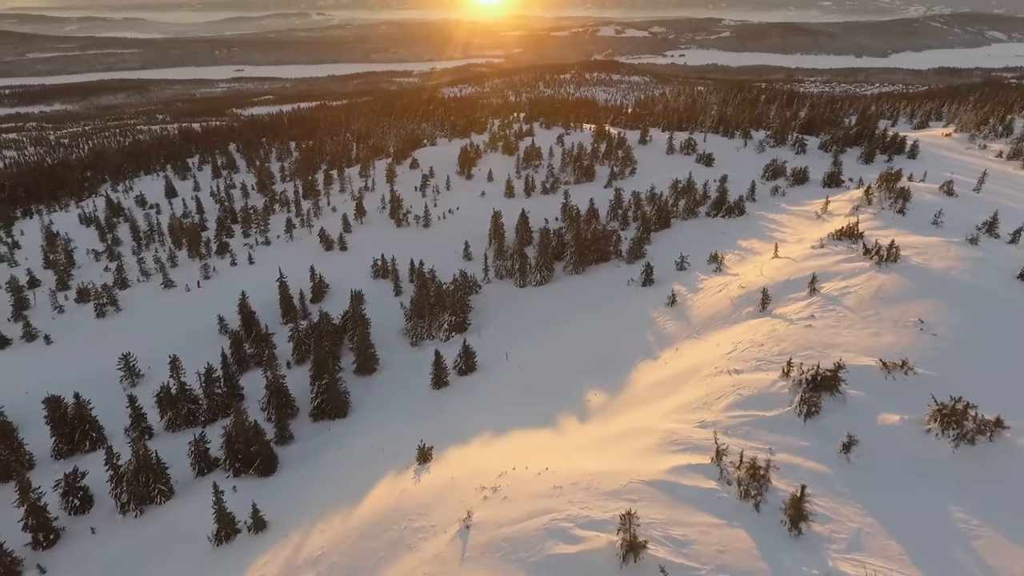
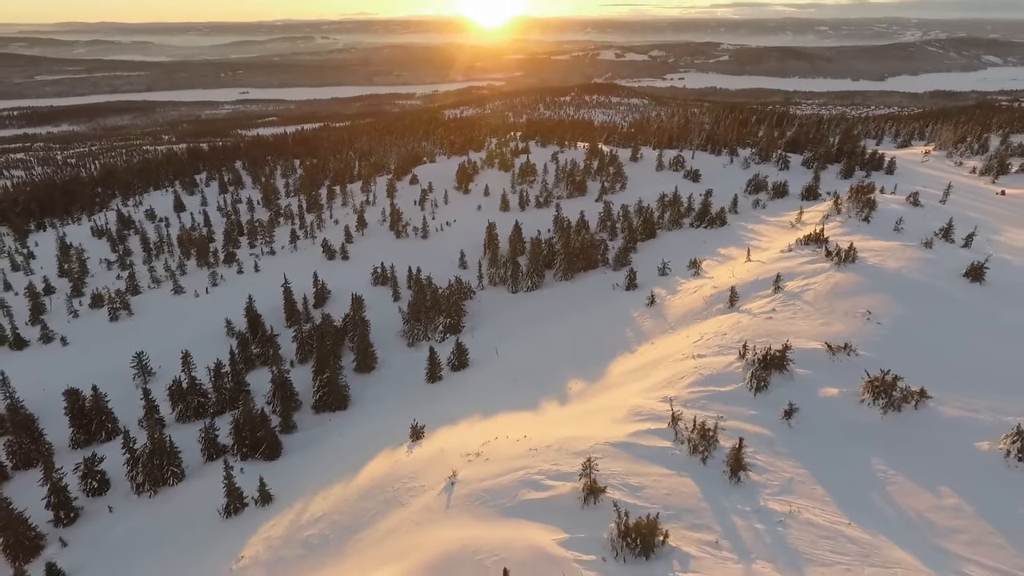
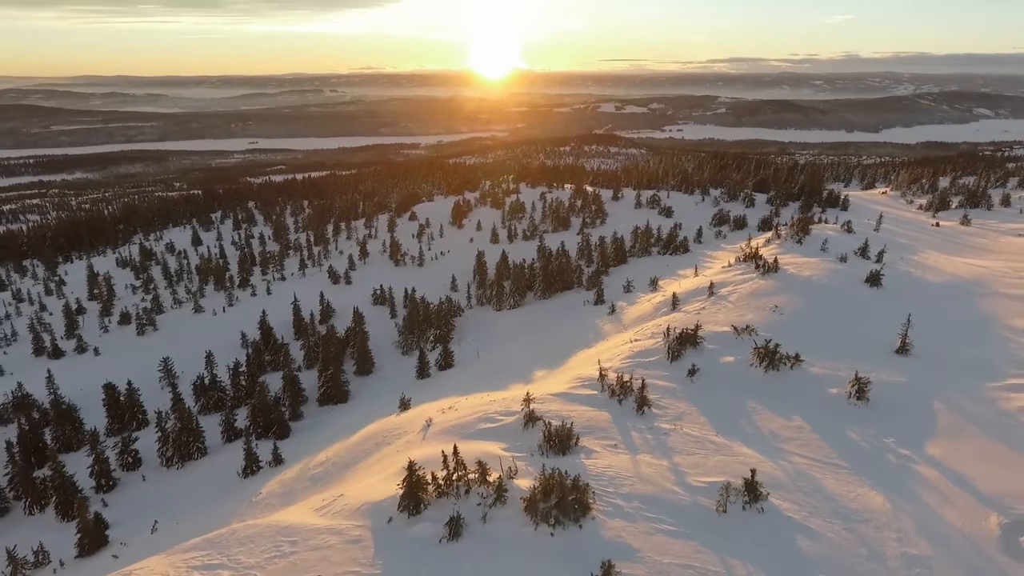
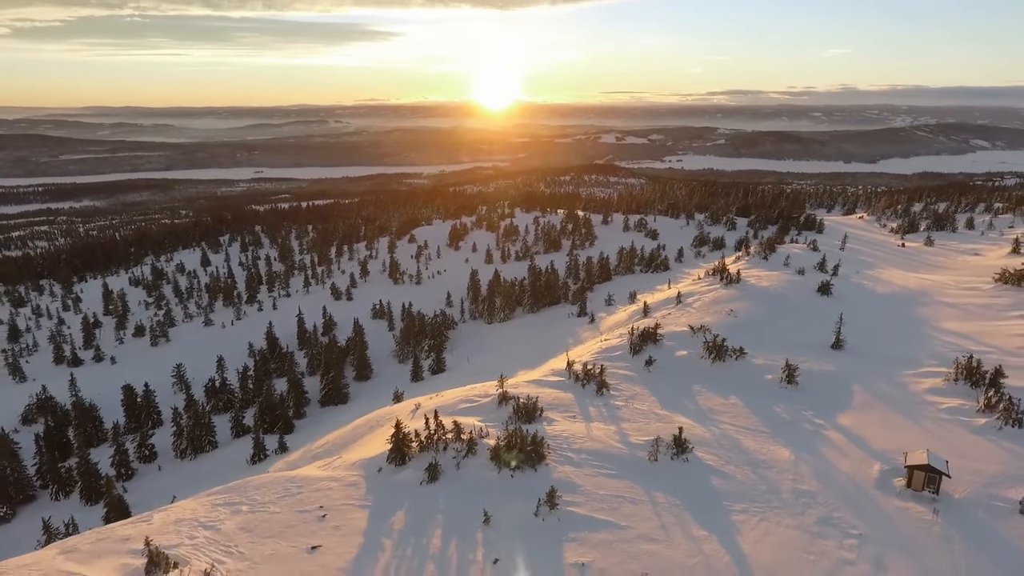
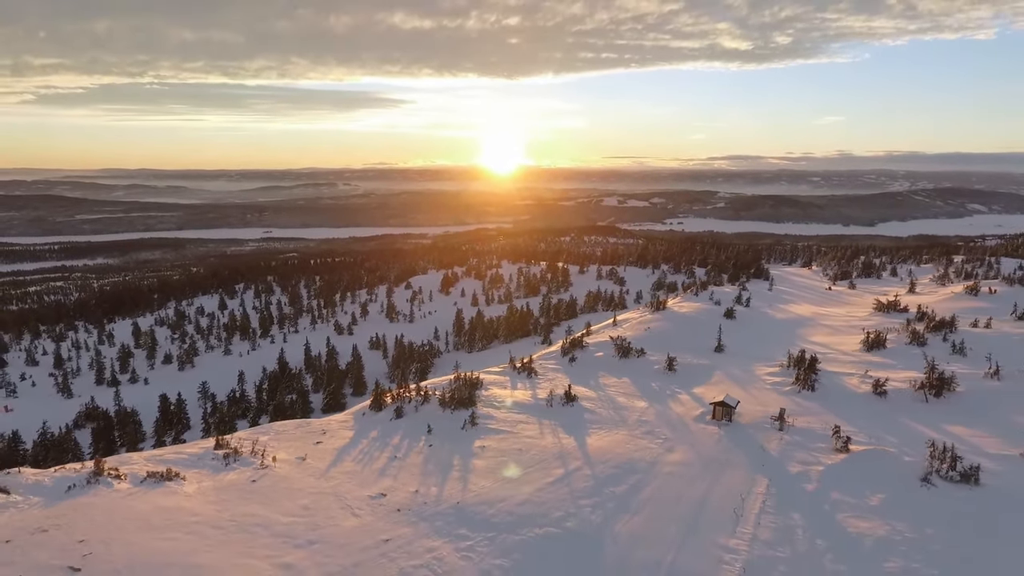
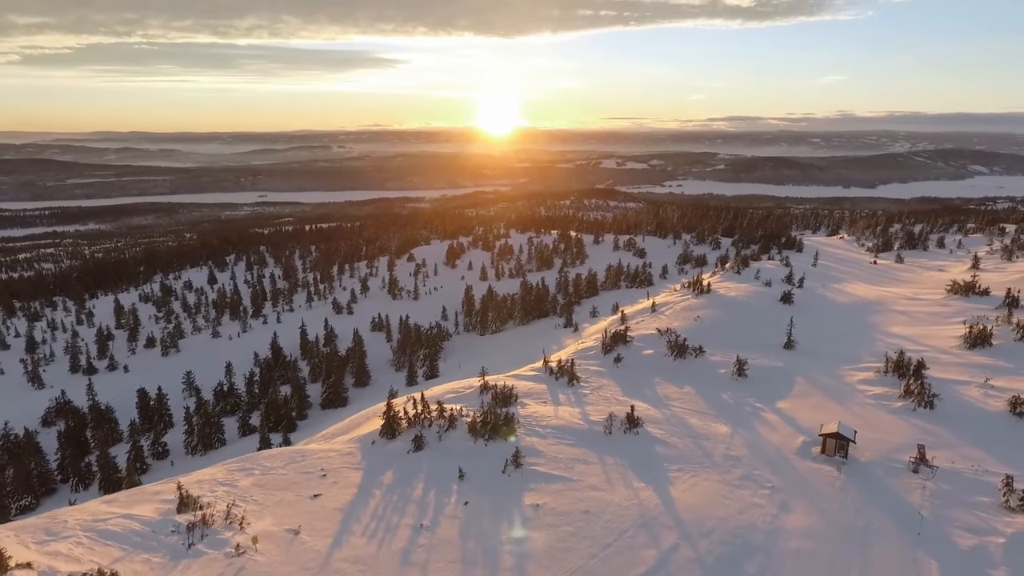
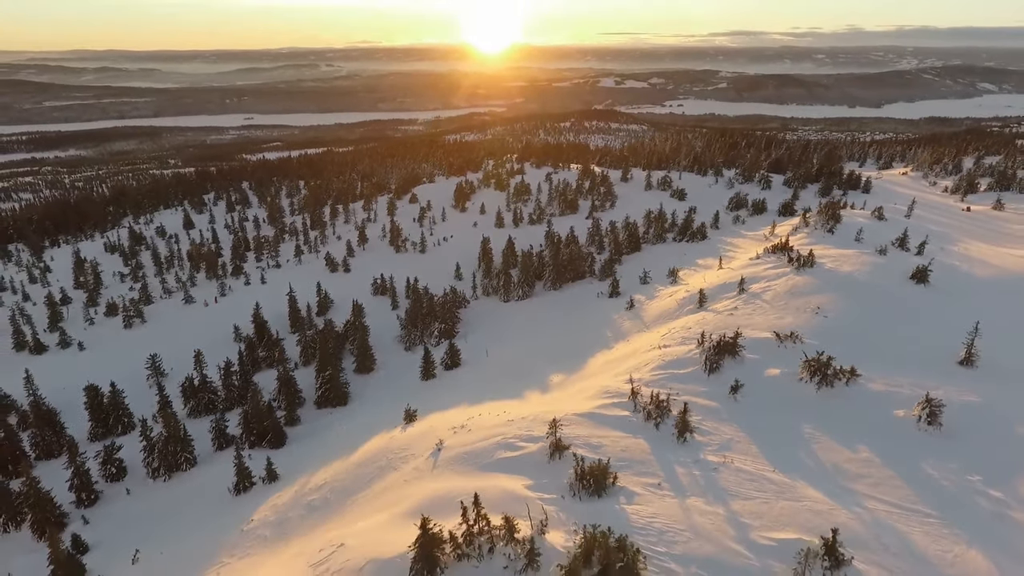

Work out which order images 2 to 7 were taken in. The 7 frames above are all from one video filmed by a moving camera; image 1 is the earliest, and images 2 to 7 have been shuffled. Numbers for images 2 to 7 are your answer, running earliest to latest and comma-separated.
2, 7, 3, 4, 6, 5
